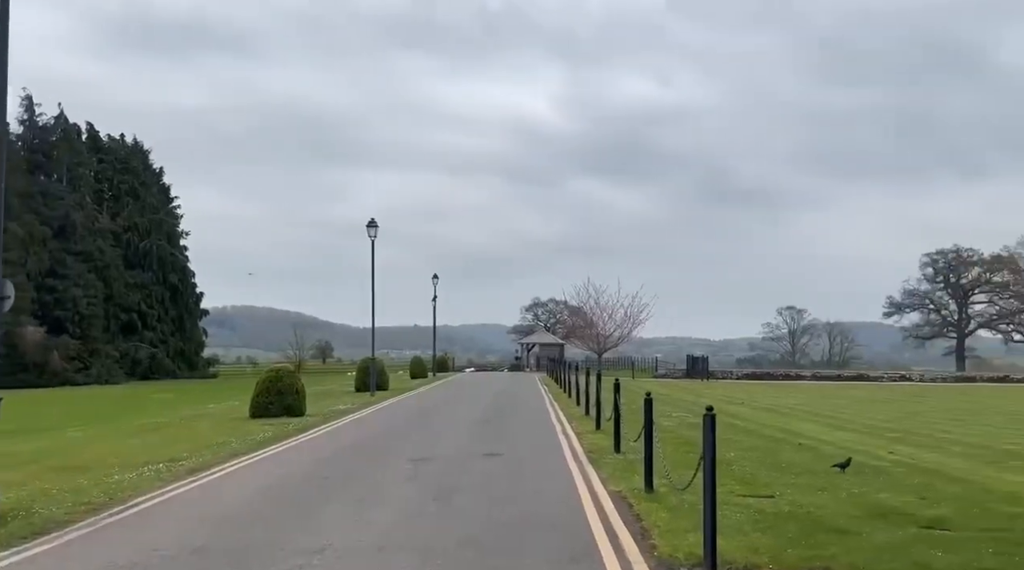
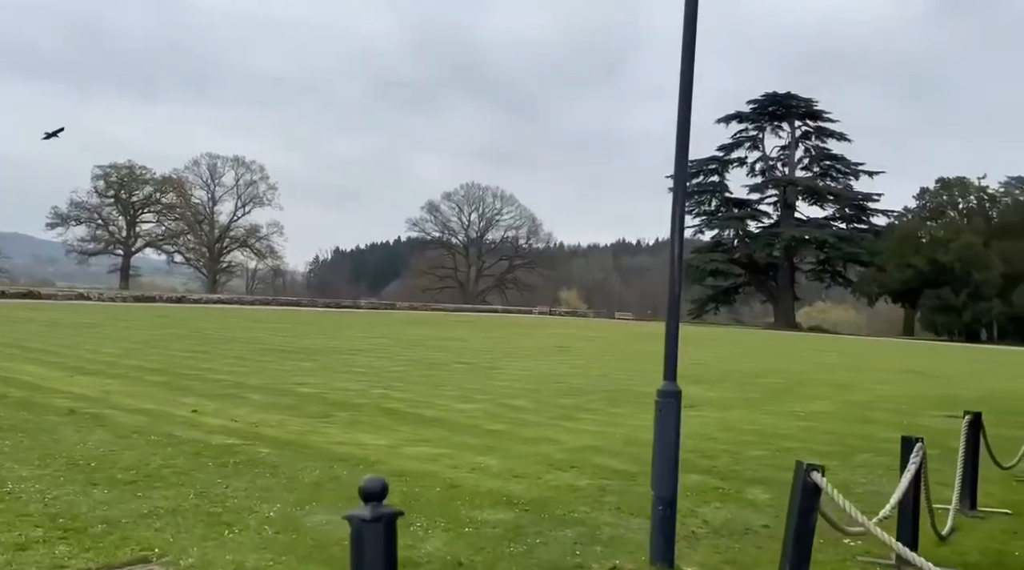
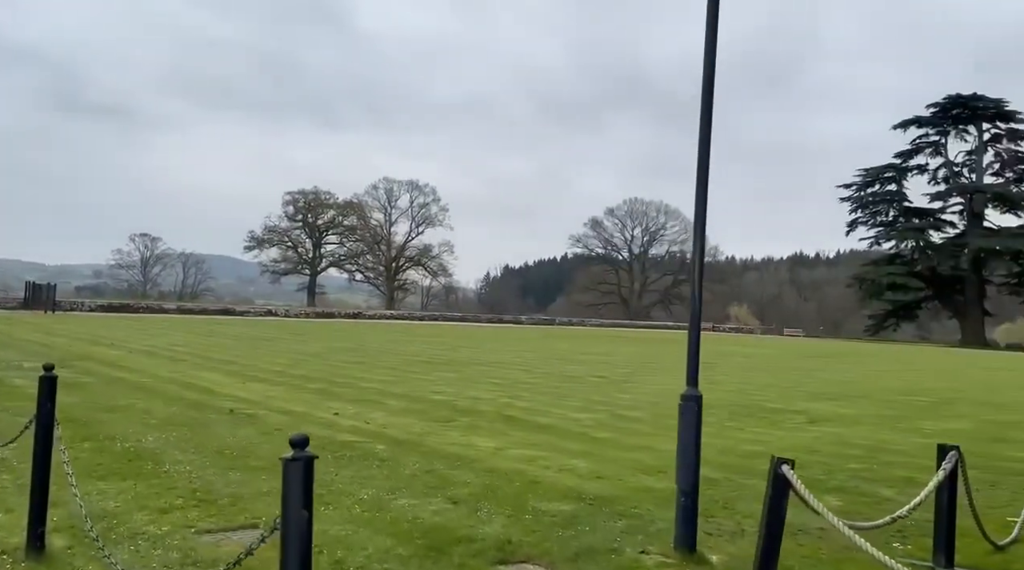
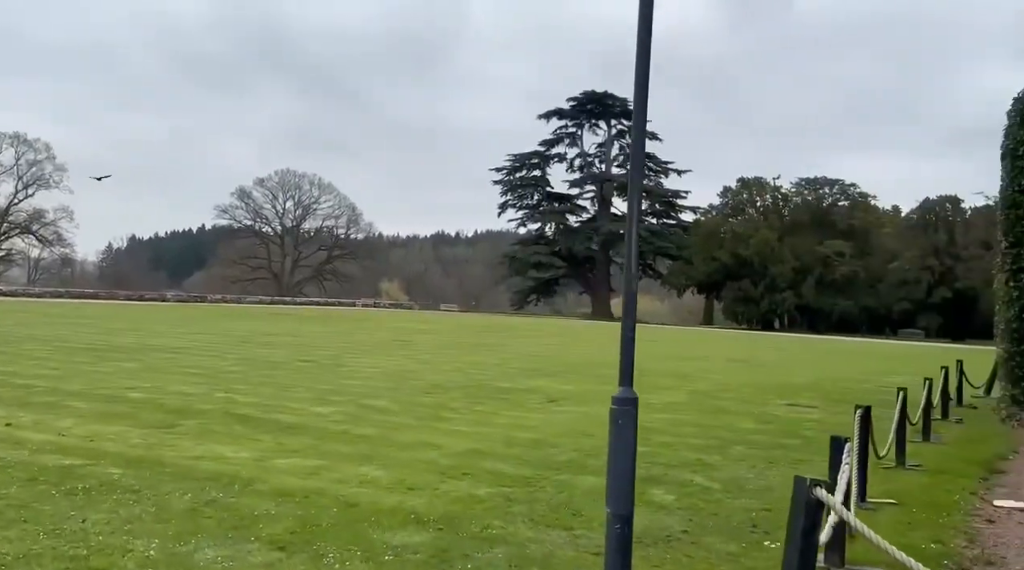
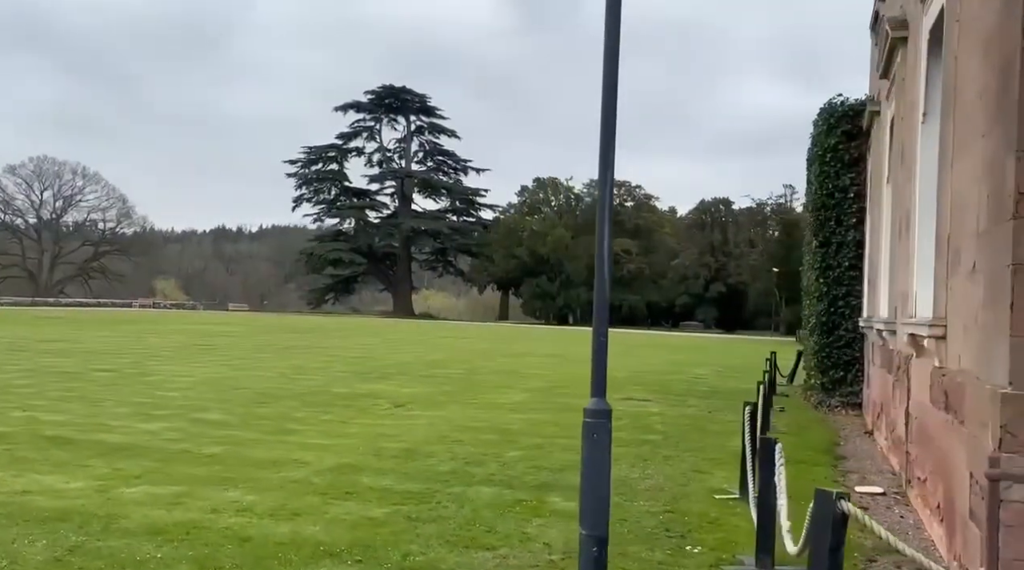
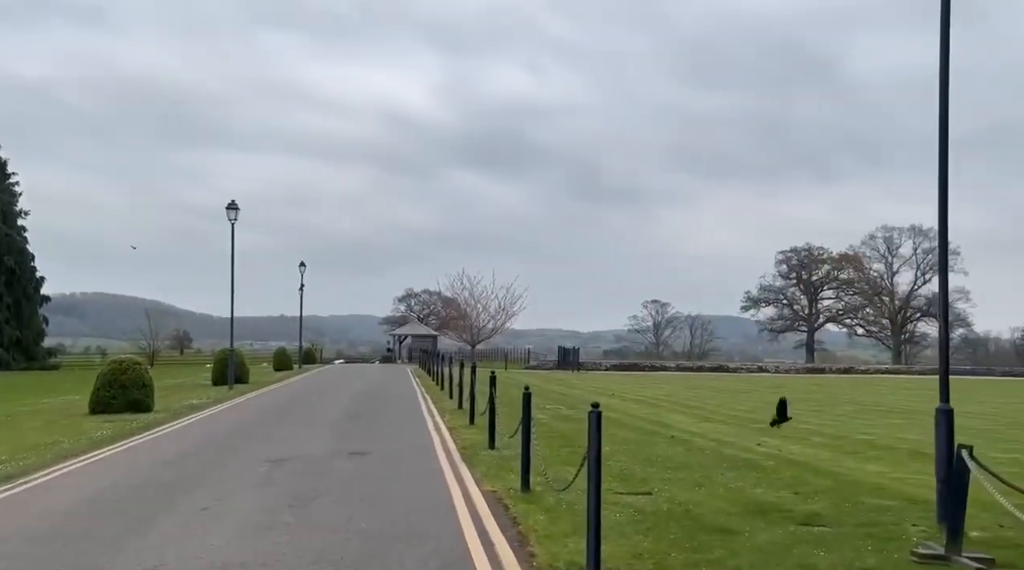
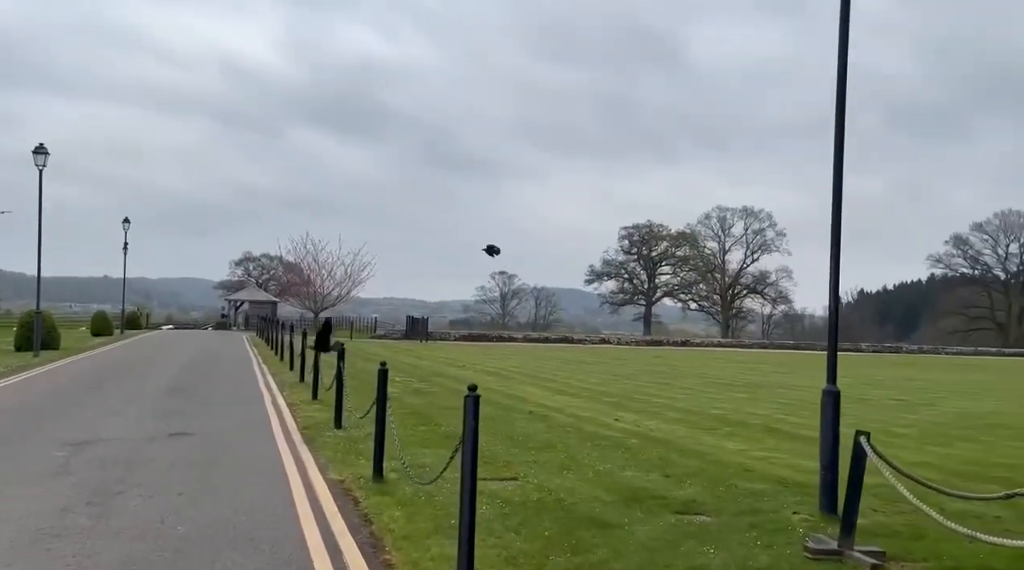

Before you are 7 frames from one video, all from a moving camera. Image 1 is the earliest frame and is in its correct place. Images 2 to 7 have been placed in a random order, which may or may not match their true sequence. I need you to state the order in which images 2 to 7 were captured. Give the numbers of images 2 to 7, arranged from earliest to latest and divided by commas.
6, 7, 3, 2, 4, 5
